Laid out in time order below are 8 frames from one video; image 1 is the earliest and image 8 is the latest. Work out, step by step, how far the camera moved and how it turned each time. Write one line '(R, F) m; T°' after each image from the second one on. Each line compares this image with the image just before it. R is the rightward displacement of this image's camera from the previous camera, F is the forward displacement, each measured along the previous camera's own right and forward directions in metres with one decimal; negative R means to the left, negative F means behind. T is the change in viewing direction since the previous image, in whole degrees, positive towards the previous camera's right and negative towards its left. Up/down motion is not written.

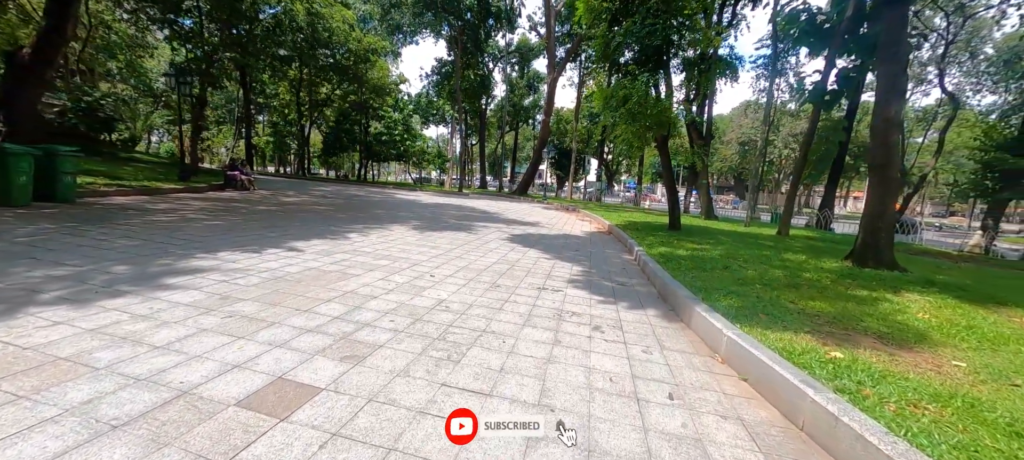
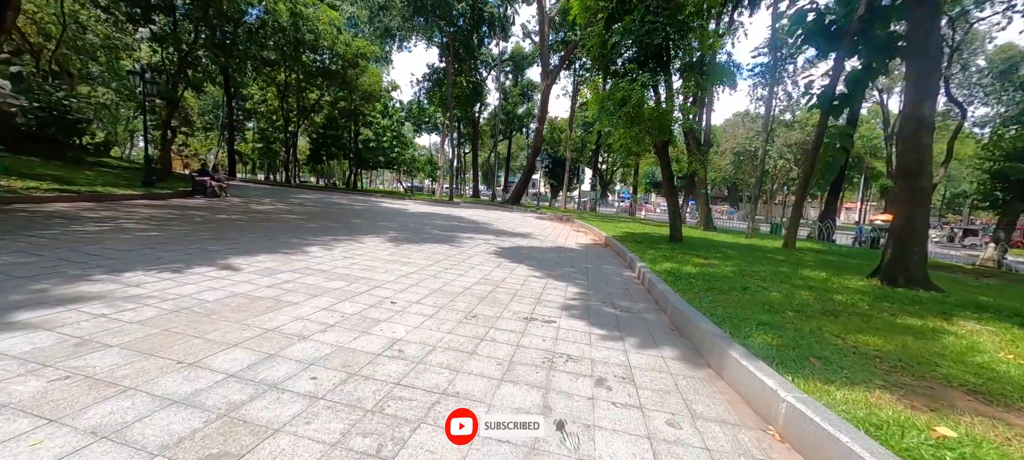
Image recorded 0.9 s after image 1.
(+0.1, +0.9) m; +1°
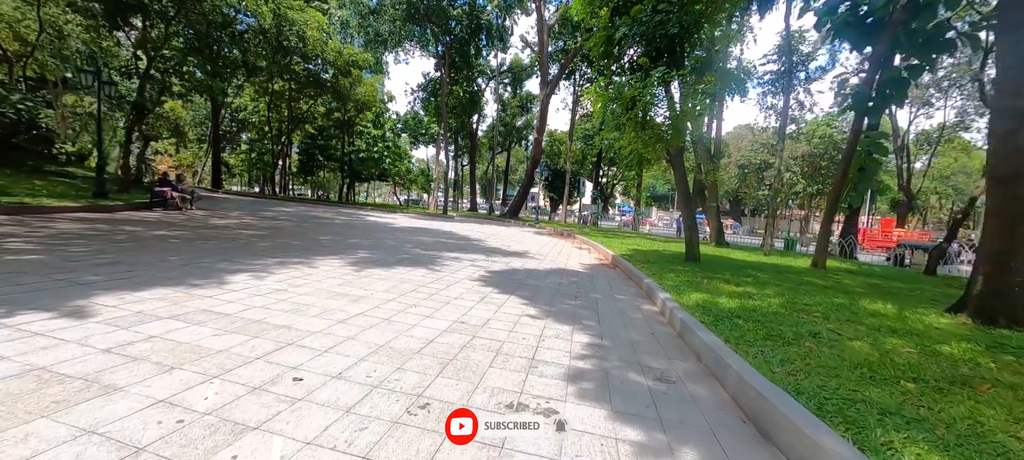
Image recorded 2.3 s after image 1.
(+0.1, +1.4) m; 0°
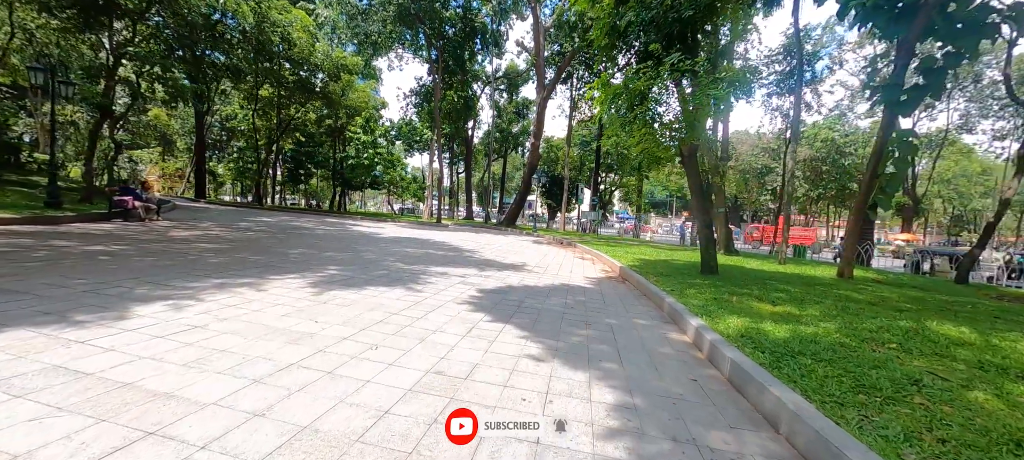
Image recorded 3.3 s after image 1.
(0.0, +1.0) m; 0°
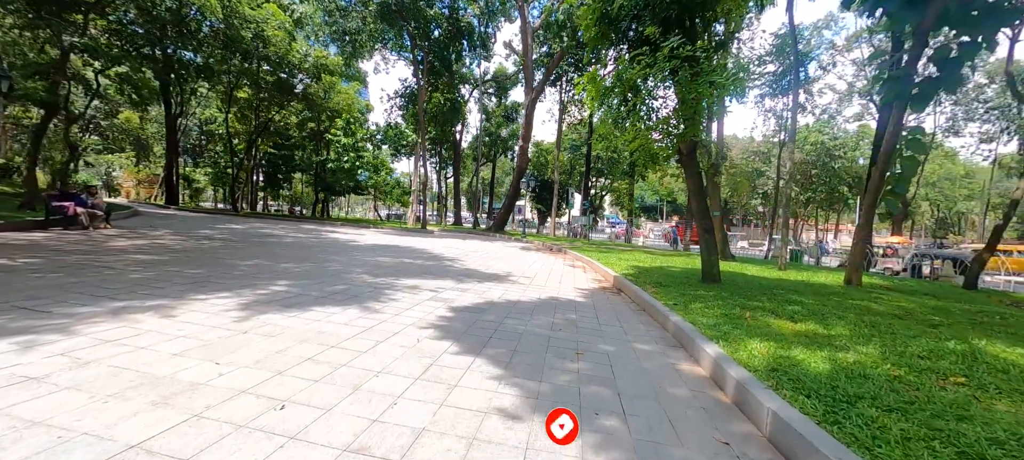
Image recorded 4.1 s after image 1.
(+0.2, +0.8) m; +1°
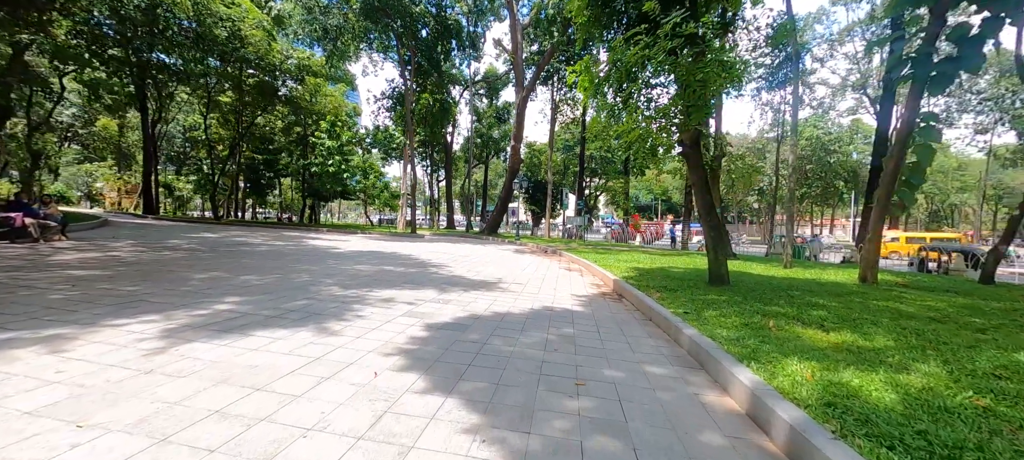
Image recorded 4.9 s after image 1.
(+0.1, +0.7) m; +1°
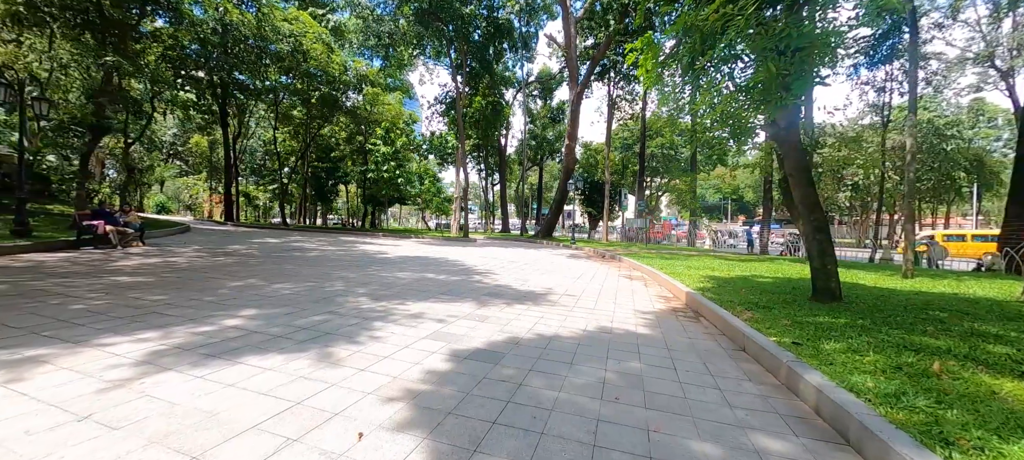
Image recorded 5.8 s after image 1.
(+0.1, +0.9) m; -8°
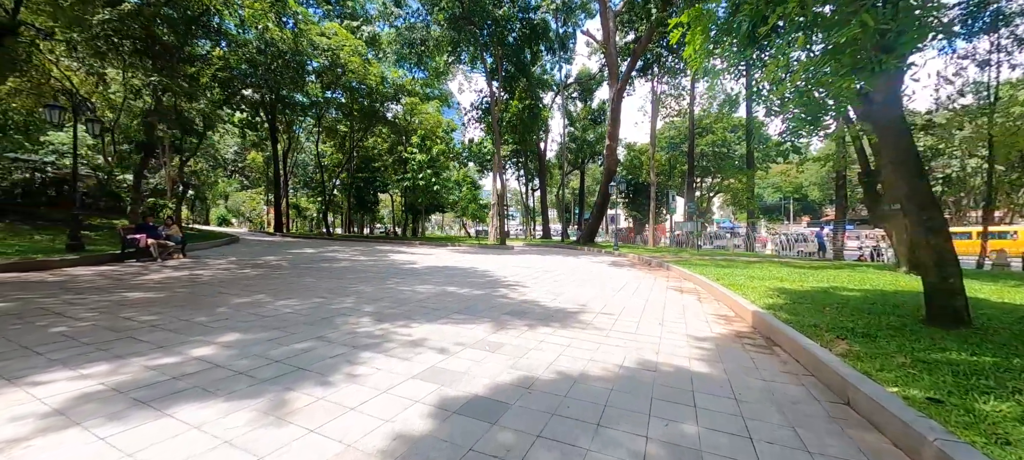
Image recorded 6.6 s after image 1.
(+0.3, +0.8) m; -6°
